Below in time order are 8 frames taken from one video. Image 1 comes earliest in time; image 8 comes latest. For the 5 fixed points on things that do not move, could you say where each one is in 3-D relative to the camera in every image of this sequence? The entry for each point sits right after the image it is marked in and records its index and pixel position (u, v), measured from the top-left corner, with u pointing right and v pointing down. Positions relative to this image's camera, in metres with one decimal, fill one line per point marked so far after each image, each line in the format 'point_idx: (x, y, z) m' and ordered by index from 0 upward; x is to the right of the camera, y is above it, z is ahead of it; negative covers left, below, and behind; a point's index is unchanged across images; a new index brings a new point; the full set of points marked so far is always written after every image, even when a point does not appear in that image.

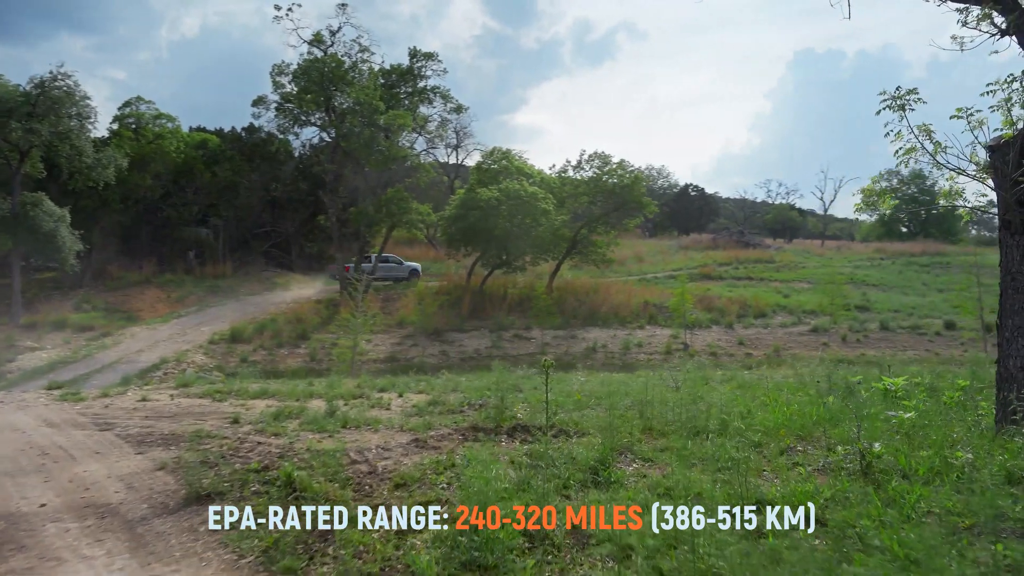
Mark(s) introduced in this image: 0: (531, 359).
0: (+0.5, -1.8, +19.9) m
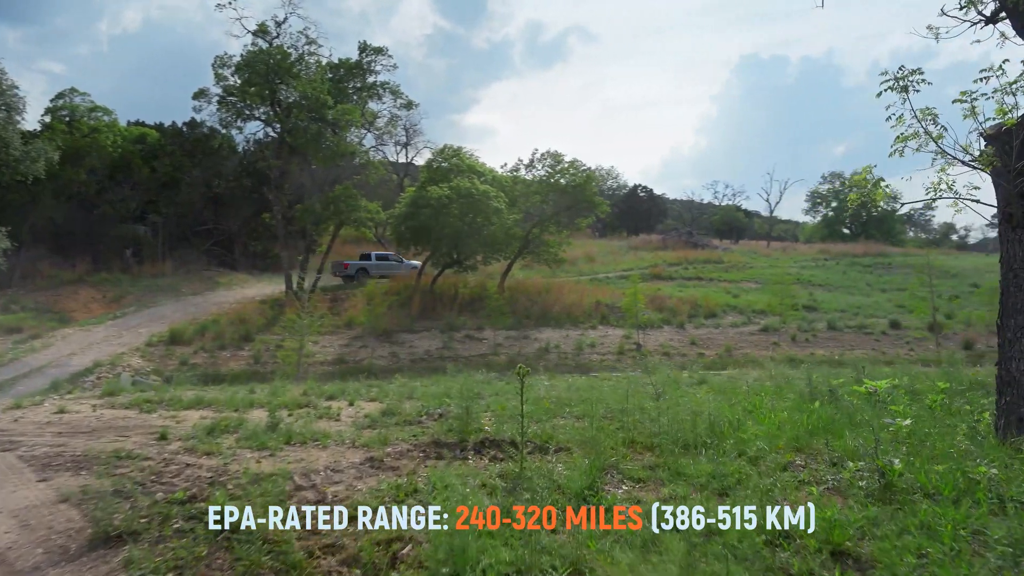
0: (-0.7, -1.8, +19.7) m
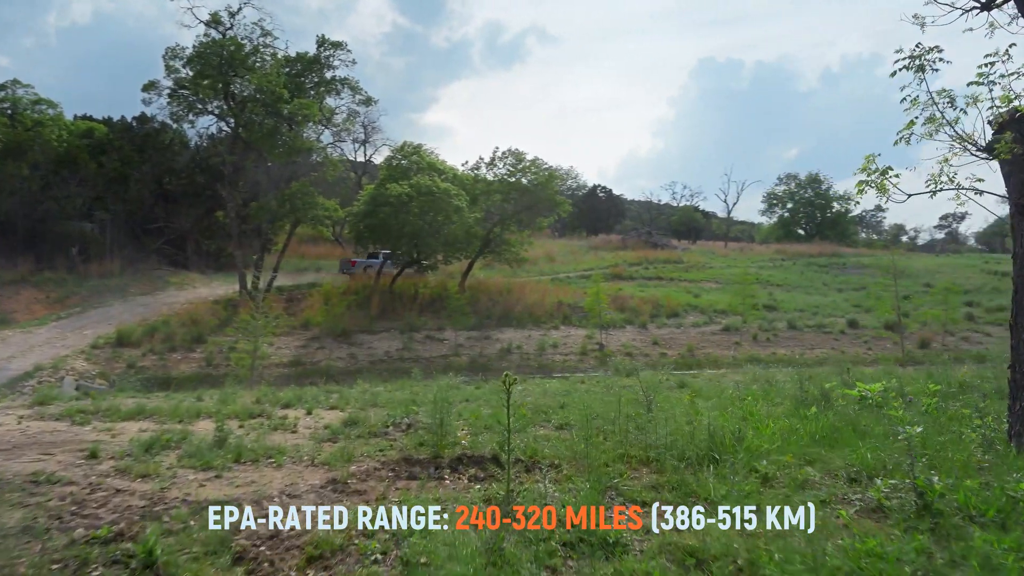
0: (-1.6, -1.8, +19.5) m
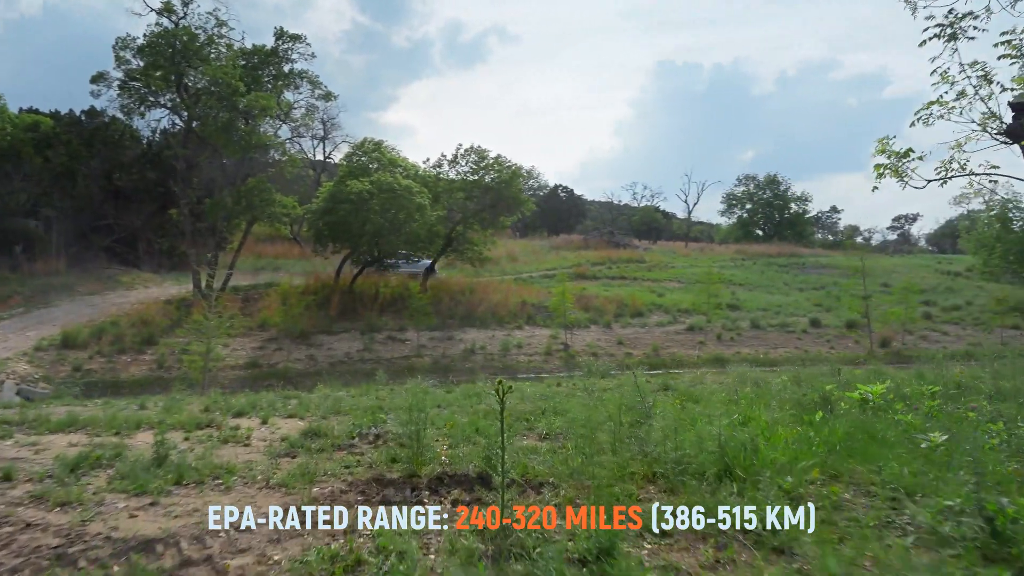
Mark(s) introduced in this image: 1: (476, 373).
0: (-2.5, -1.8, +19.2) m
1: (-0.8, -2.1, +18.5) m
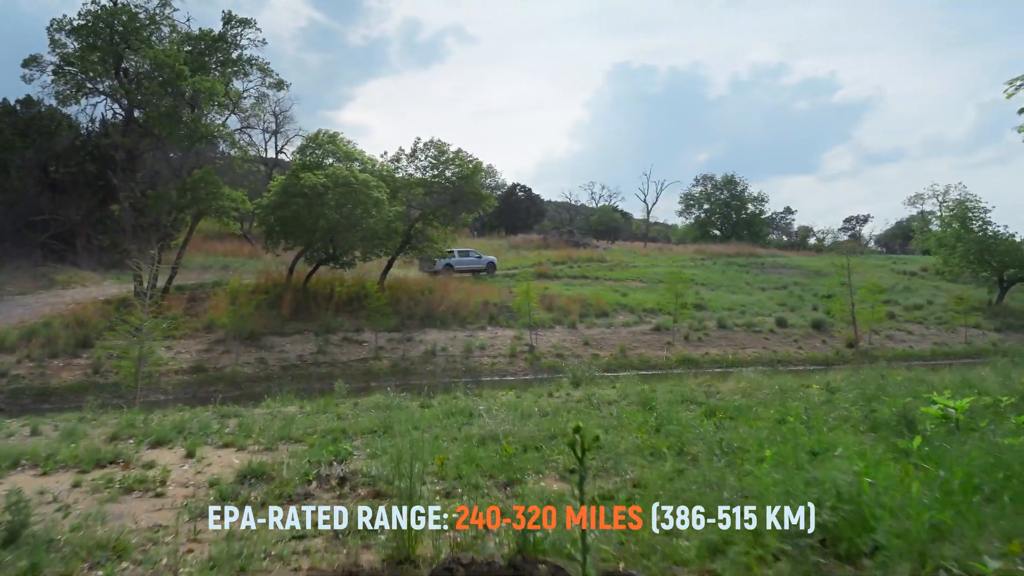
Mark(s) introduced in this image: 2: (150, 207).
0: (-3.4, -1.8, +18.6) m
1: (-1.7, -2.0, +18.0) m
2: (-8.7, +1.9, +20.0) m
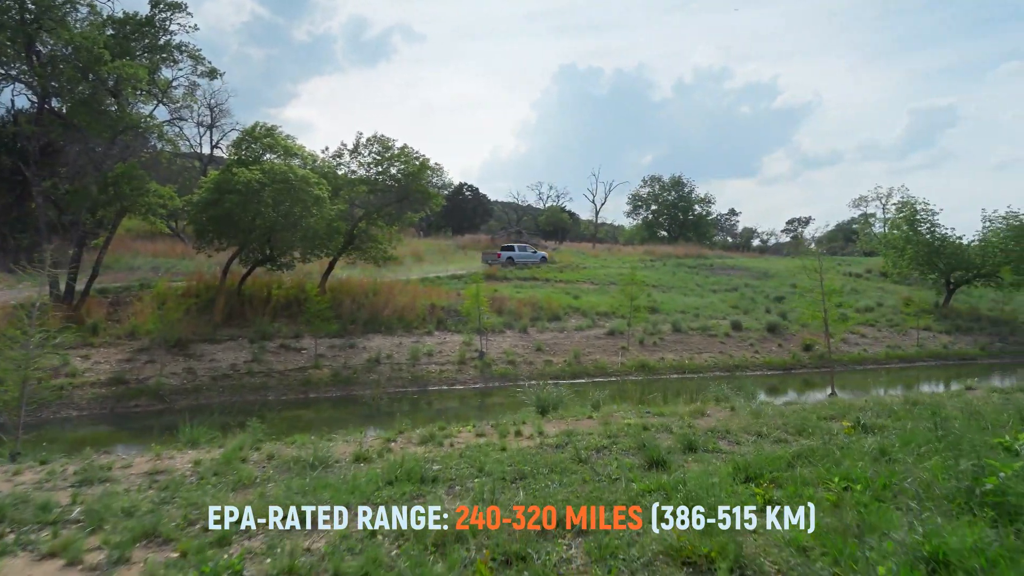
0: (-4.6, -1.8, +17.9) m
1: (-2.8, -2.1, +17.3) m
2: (-9.9, +1.9, +18.9) m
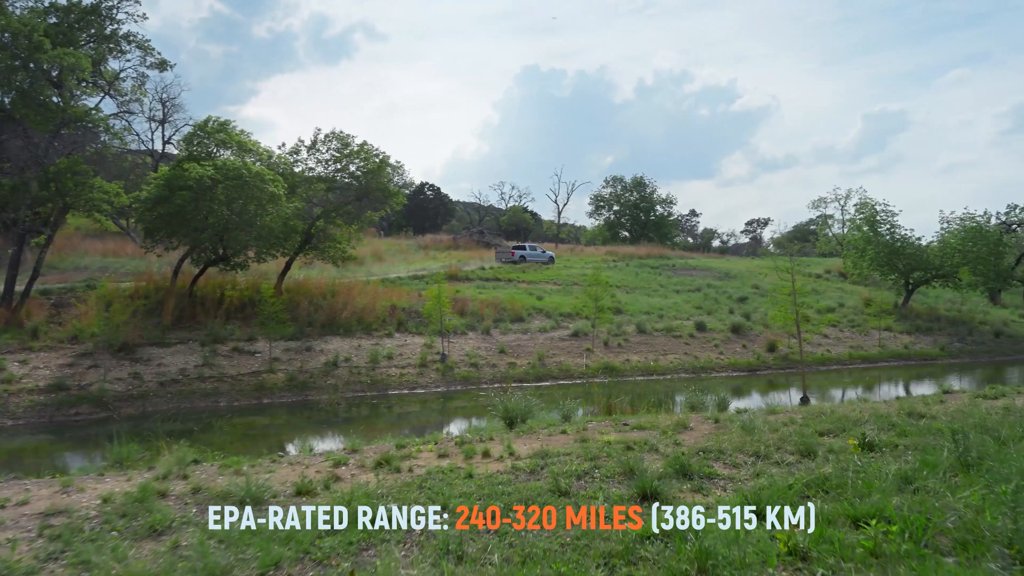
0: (-5.4, -1.8, +17.4) m
1: (-3.6, -2.1, +17.0) m
2: (-10.7, +1.9, +18.2) m
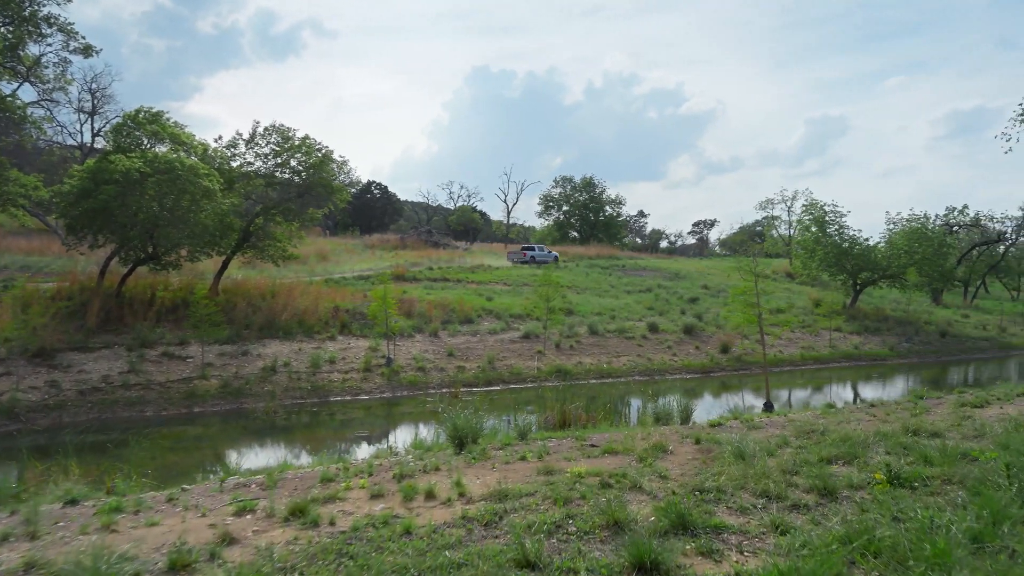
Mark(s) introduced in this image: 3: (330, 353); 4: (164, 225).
0: (-6.4, -1.8, +16.7) m
1: (-4.6, -2.1, +16.3) m
2: (-11.8, +1.9, +17.1) m
3: (-4.3, -1.4, +19.3) m
4: (-7.7, +1.3, +18.8) m
